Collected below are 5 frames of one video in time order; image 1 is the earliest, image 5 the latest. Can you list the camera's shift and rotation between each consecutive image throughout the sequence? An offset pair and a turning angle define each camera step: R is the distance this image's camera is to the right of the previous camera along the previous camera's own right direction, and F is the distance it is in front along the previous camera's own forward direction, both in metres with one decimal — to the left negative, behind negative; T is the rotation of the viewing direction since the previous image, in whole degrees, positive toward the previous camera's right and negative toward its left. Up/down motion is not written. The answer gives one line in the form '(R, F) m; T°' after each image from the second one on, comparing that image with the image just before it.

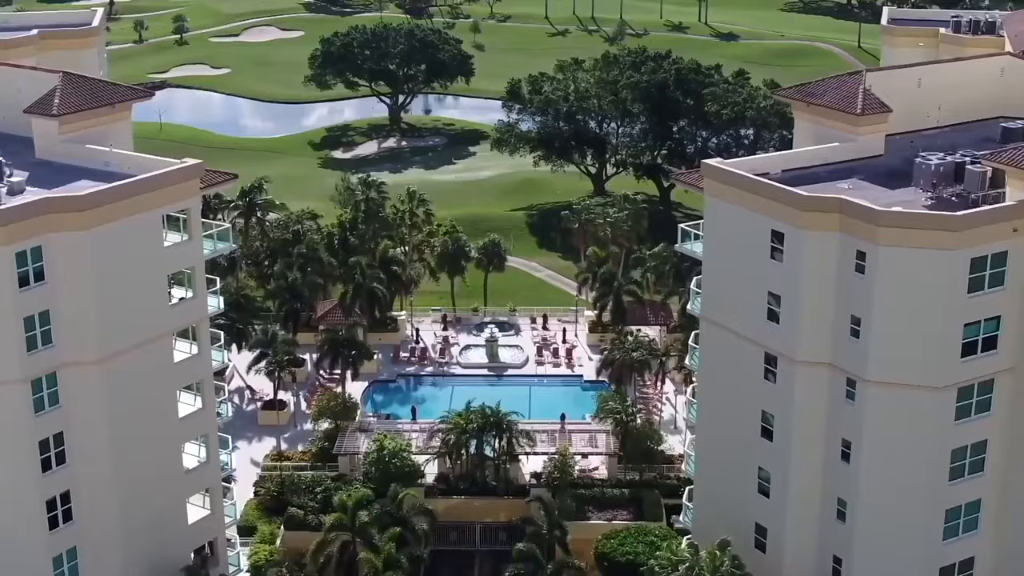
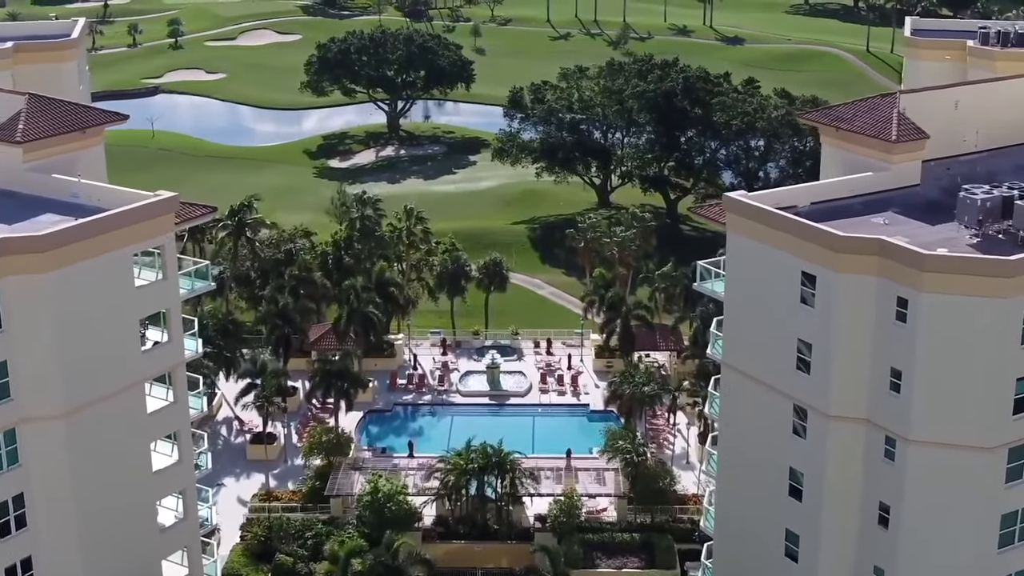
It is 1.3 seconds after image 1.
(-0.1, +3.3) m; 0°
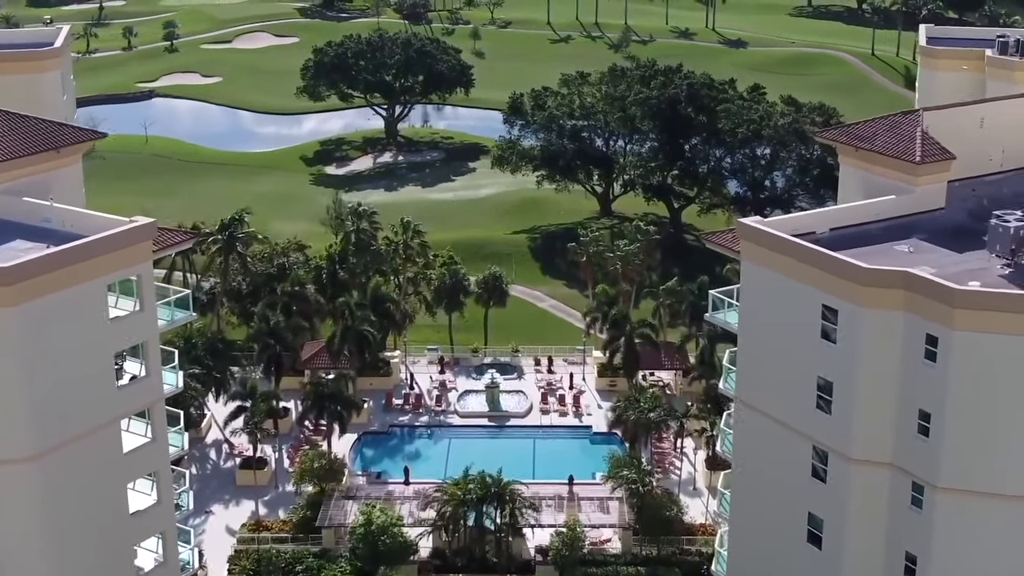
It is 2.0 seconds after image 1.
(0.0, +2.2) m; 0°
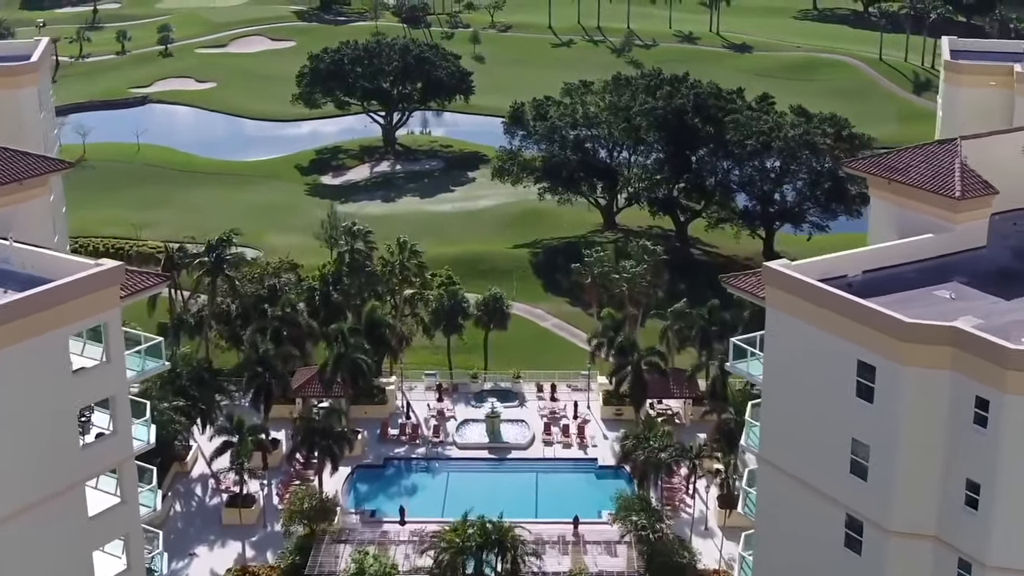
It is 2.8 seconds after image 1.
(0.0, +3.0) m; 0°
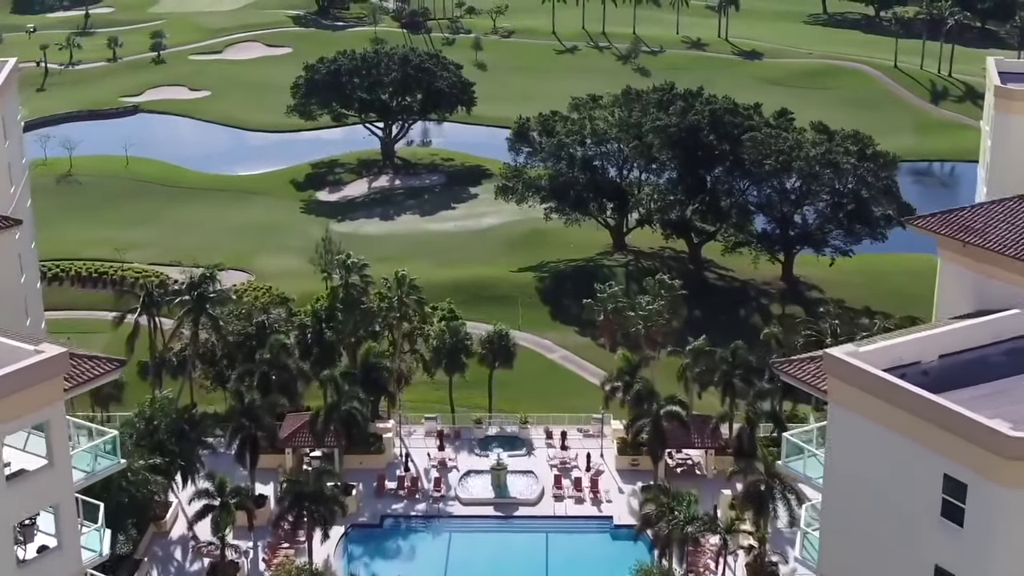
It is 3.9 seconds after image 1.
(-0.3, +4.7) m; 0°
